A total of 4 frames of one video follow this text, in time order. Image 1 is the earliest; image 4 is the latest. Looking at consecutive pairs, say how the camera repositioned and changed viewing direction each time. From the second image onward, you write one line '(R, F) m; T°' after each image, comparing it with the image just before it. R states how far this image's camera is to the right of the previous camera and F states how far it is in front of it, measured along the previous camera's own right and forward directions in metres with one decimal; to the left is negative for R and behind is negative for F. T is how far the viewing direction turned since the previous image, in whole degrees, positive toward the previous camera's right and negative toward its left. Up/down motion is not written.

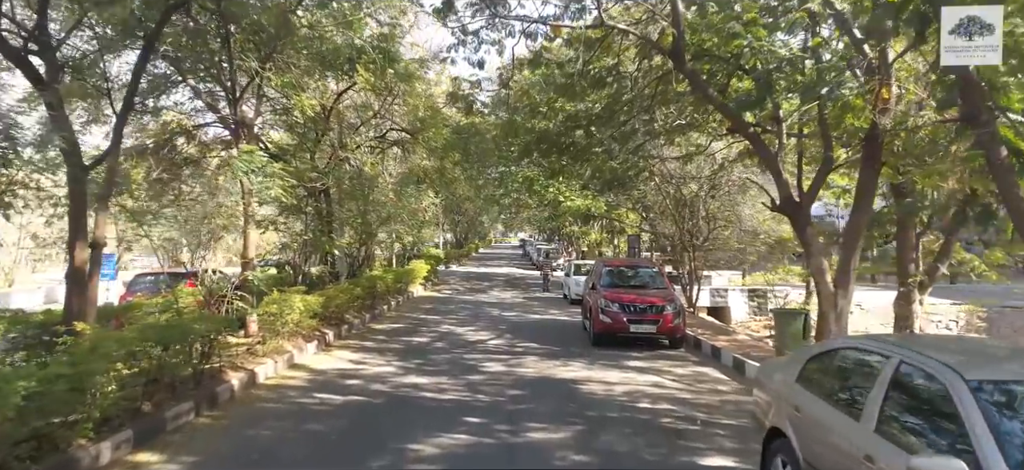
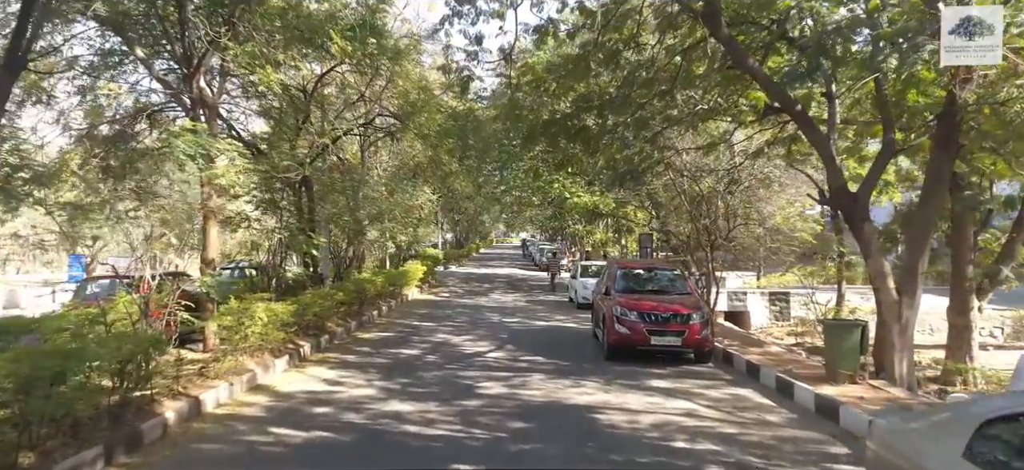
(0.0, +1.5) m; 0°
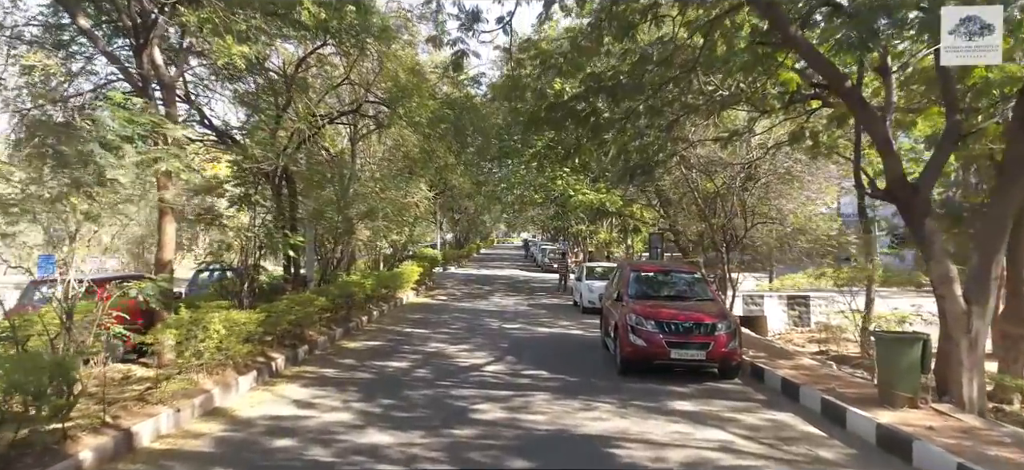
(0.0, +1.2) m; 0°
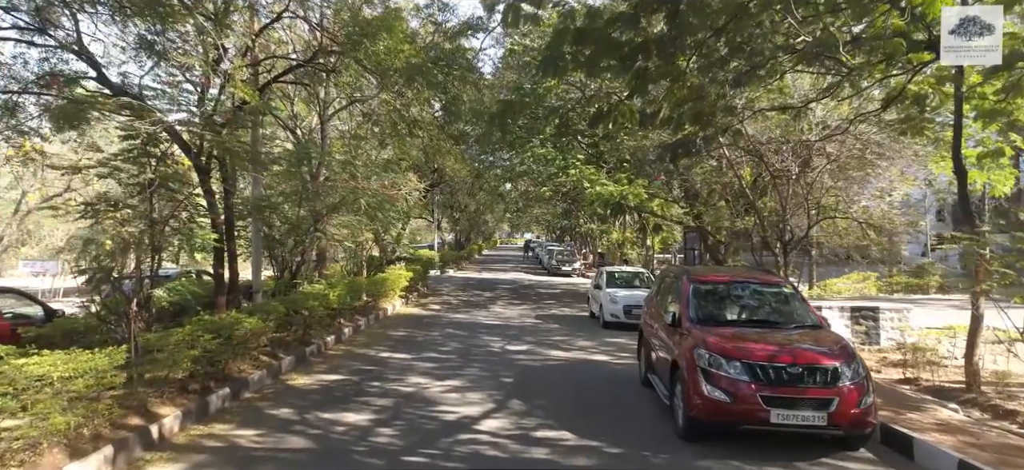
(0.0, +3.2) m; 0°
